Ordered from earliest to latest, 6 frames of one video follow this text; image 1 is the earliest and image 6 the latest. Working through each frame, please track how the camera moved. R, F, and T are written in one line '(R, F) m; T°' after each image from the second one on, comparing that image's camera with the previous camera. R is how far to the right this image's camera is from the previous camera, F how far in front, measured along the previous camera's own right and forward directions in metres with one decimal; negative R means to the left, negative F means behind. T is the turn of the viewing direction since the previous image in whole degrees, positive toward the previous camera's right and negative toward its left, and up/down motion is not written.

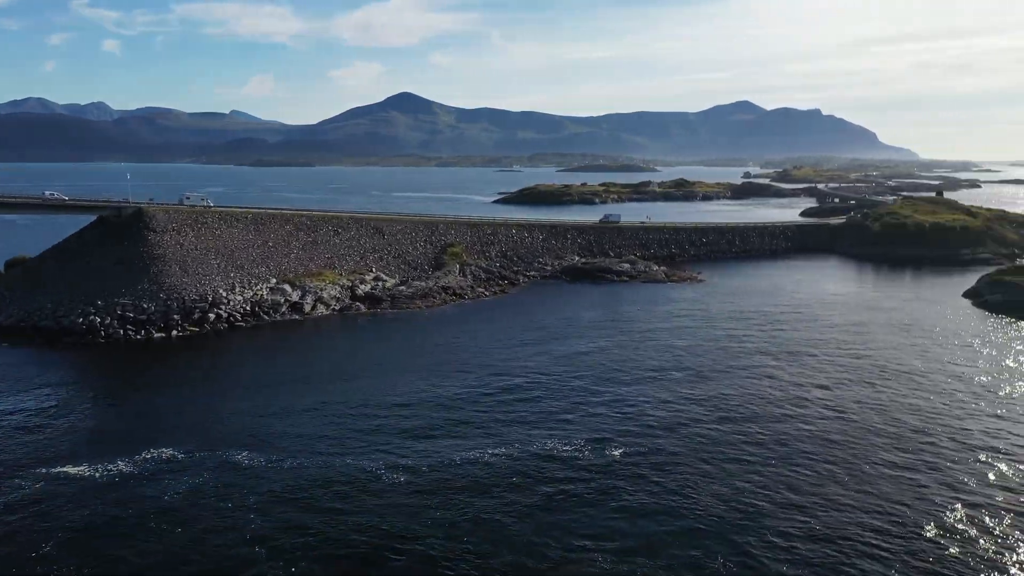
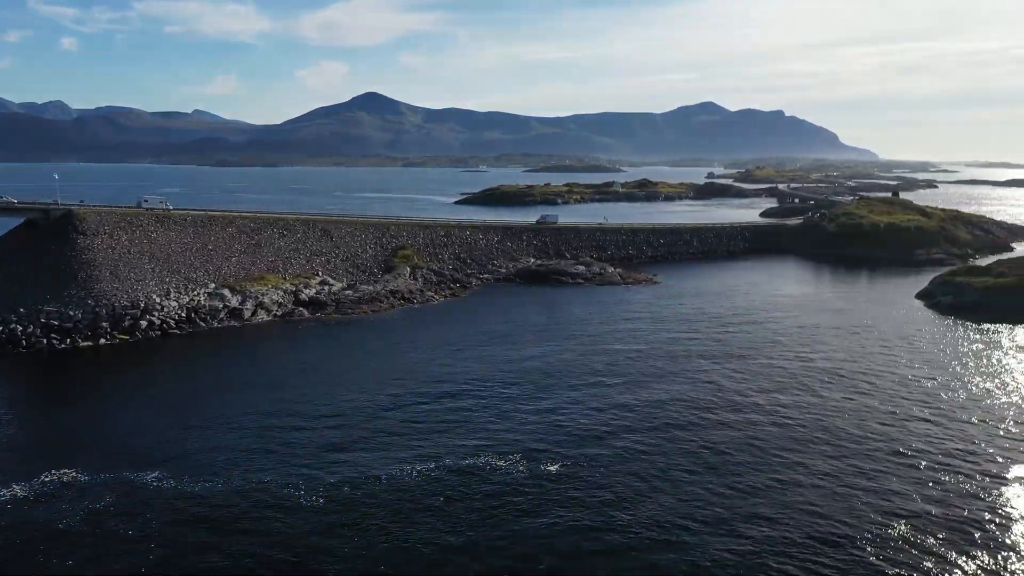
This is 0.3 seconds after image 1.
(+0.6, +0.7) m; +2°
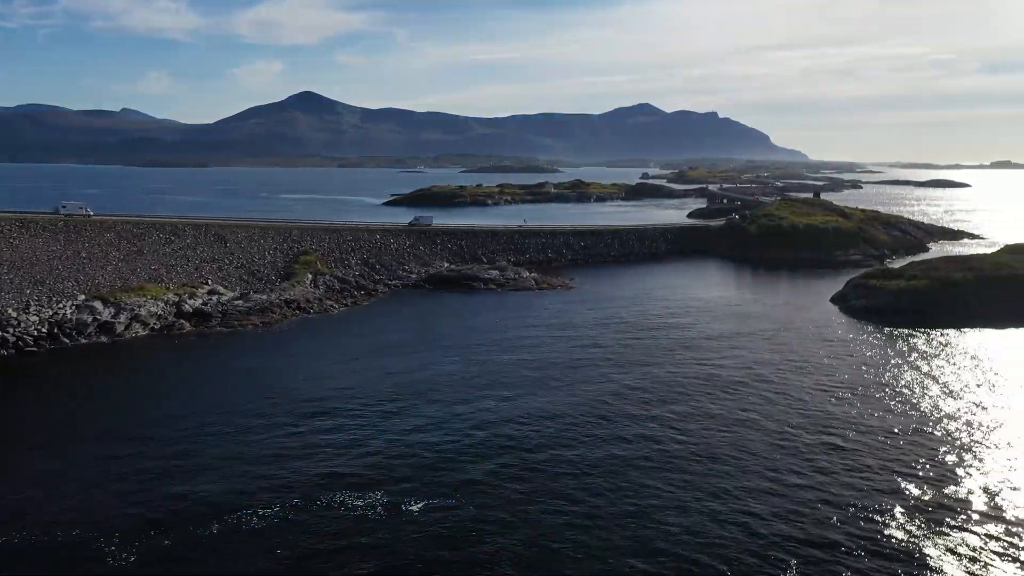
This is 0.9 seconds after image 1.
(+1.2, +1.3) m; +4°
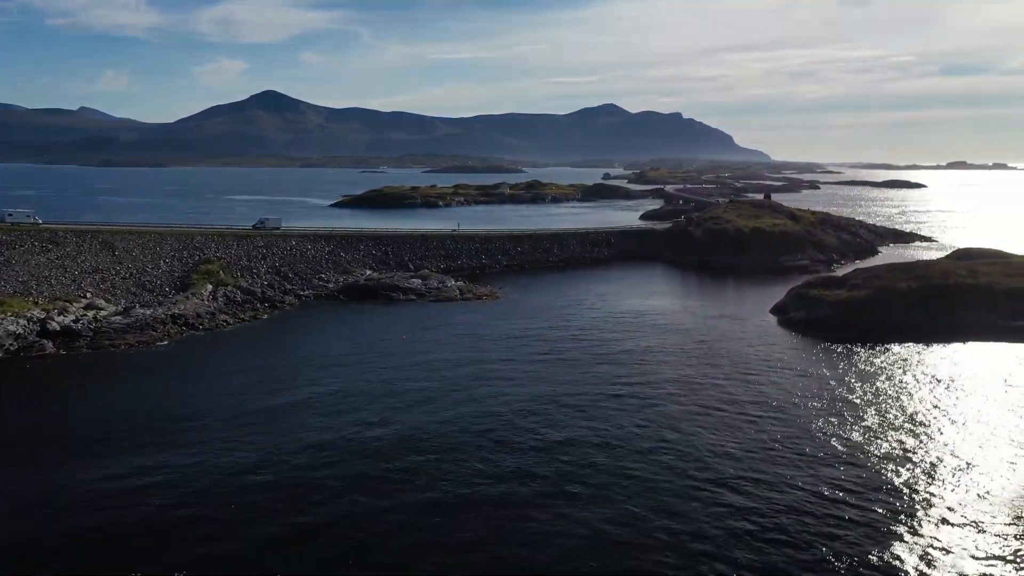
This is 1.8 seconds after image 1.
(+1.6, +2.2) m; +2°
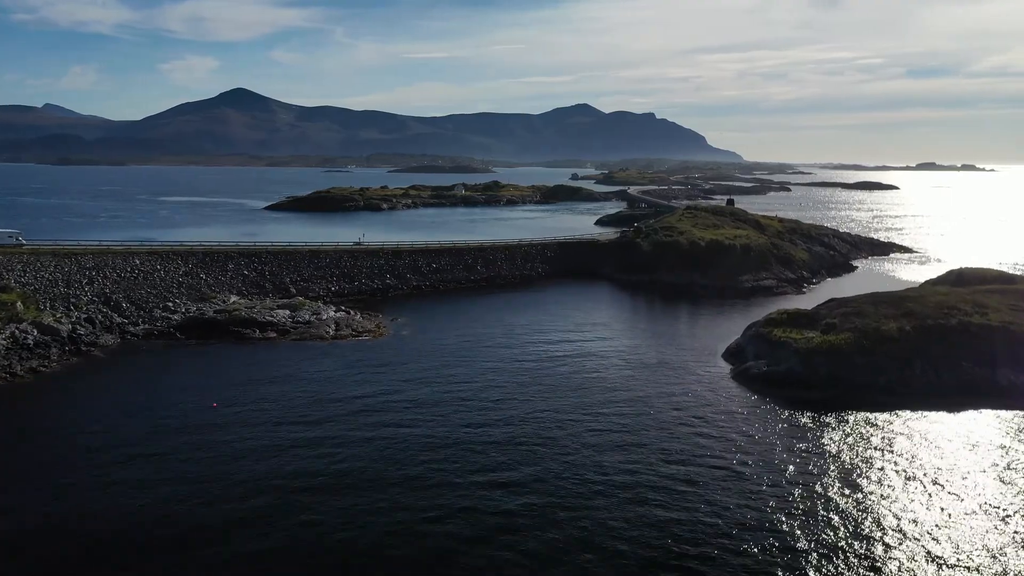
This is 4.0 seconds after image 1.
(+2.4, +6.0) m; +2°
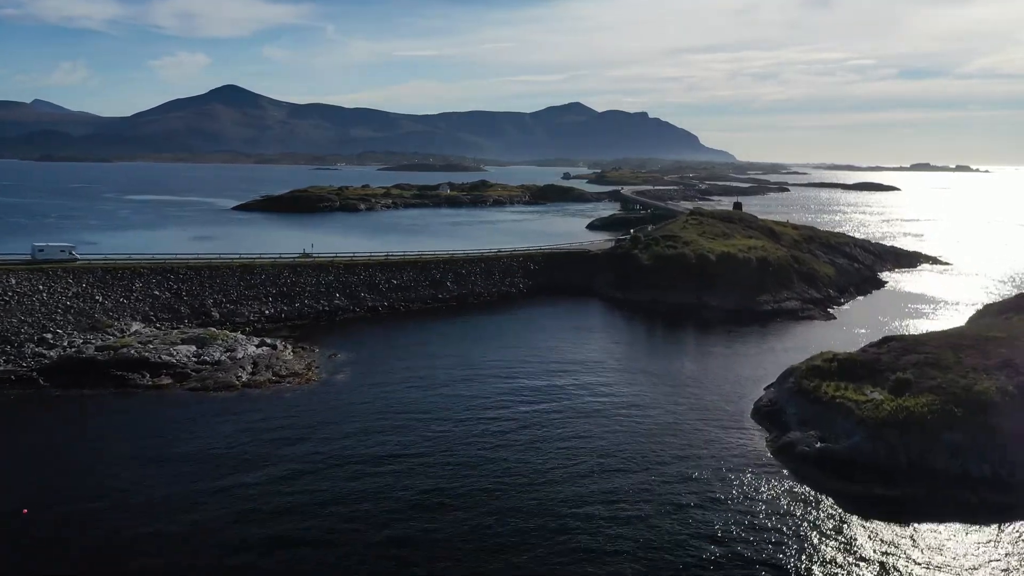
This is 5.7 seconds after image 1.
(+0.5, +5.0) m; +1°
